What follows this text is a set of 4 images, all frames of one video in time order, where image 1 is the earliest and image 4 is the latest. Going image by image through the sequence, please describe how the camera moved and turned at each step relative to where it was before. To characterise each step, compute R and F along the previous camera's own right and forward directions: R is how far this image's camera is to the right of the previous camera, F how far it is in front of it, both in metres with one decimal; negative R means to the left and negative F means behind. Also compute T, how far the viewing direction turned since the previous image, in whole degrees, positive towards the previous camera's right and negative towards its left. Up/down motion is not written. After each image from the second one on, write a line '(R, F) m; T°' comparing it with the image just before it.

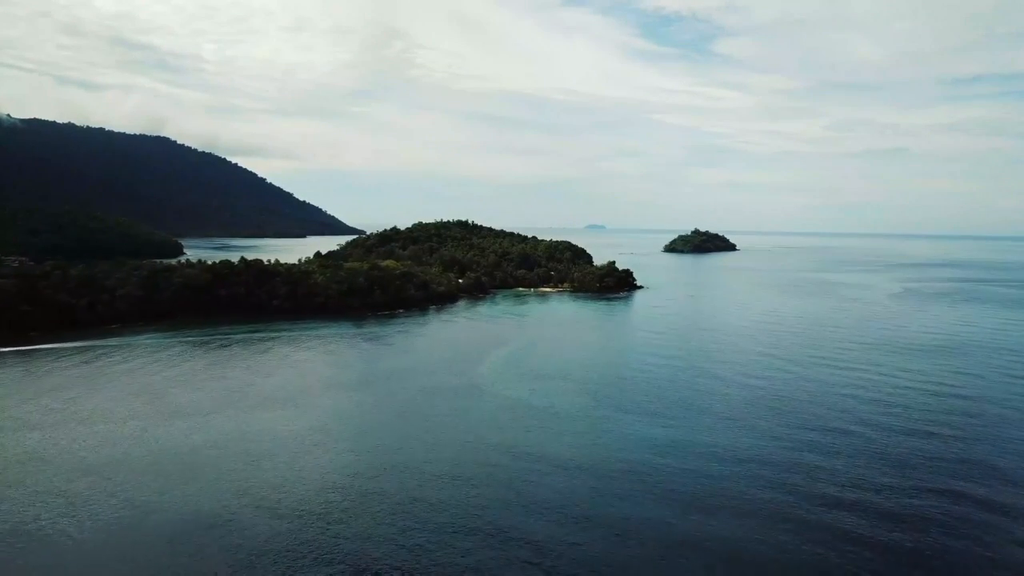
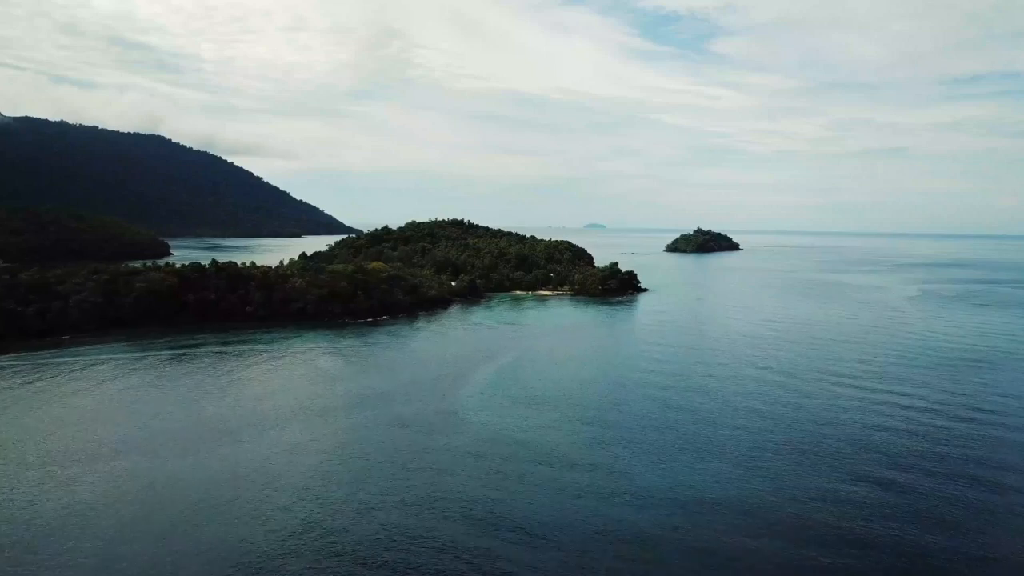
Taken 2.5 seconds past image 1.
(+0.1, +1.9) m; 0°
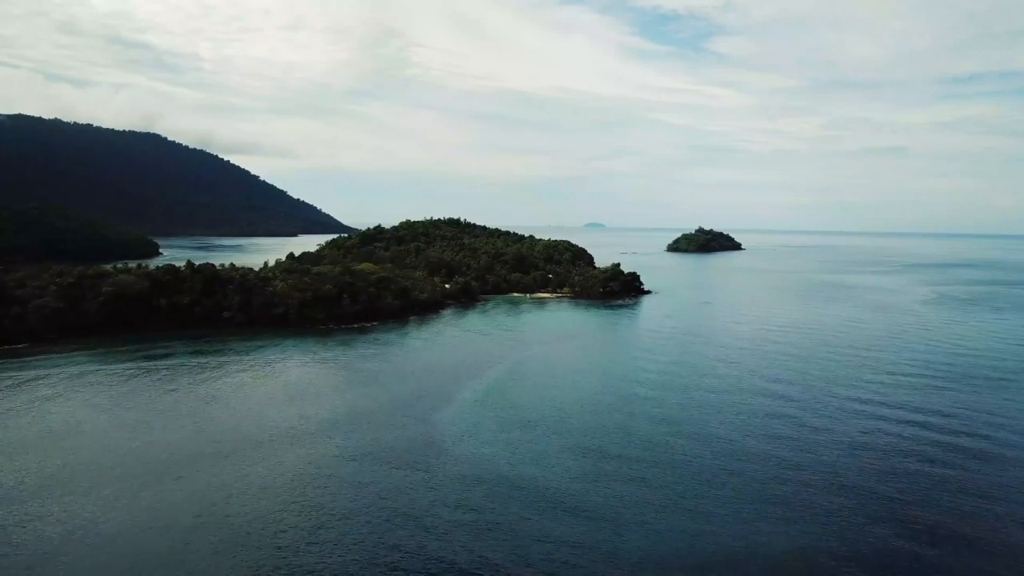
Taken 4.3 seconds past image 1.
(+0.1, +1.4) m; 0°
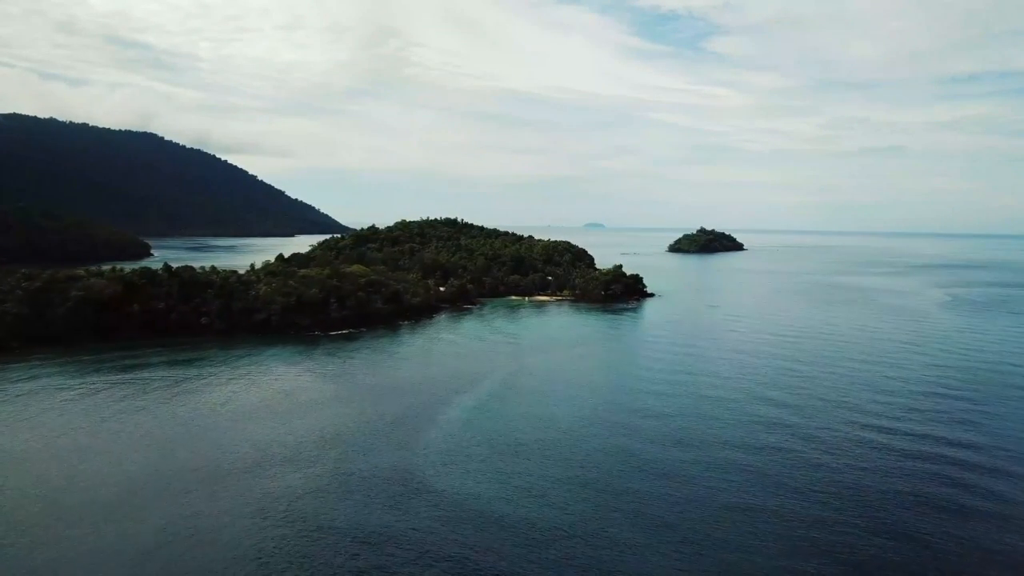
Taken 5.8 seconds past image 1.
(0.0, +1.2) m; 0°
